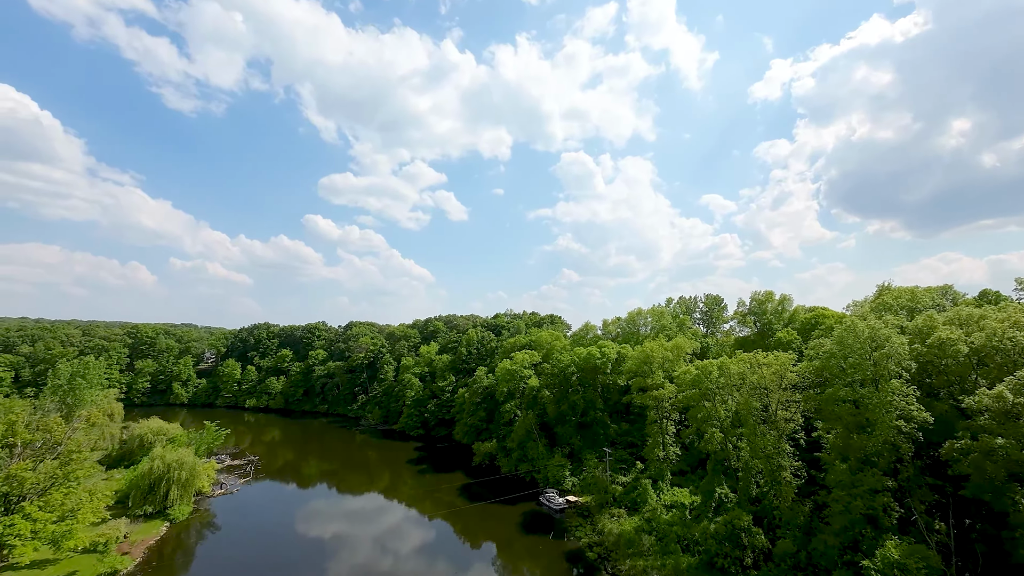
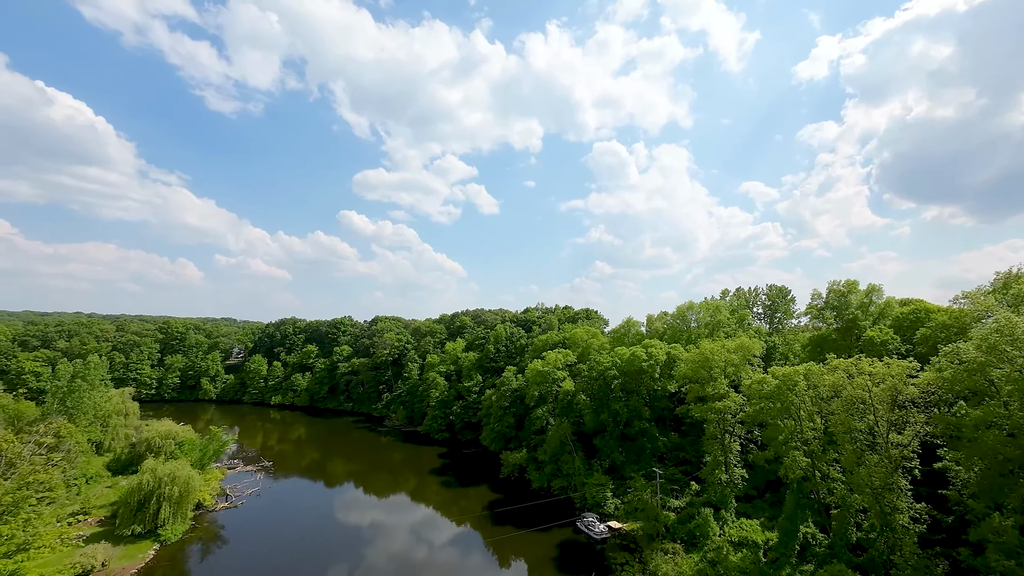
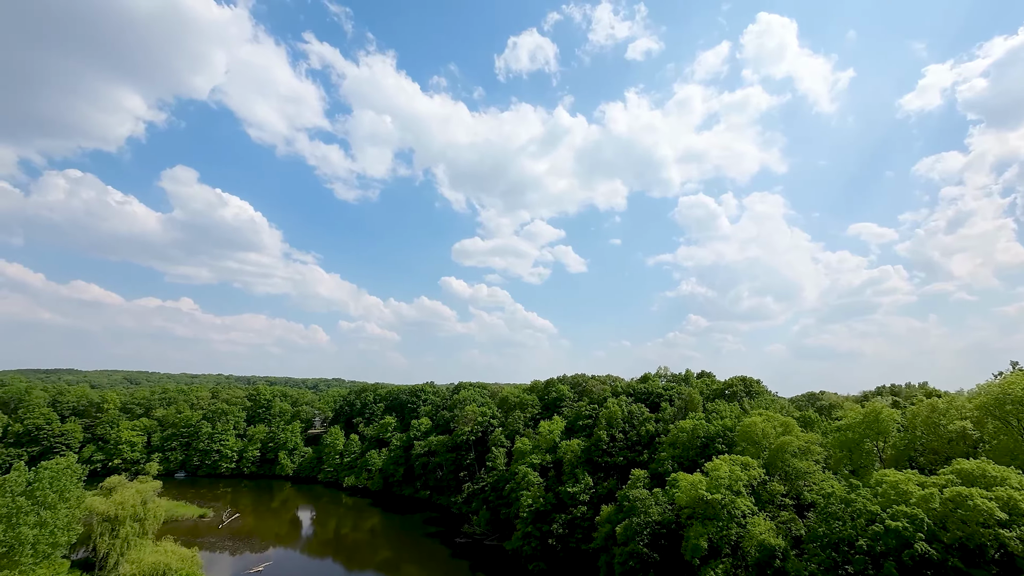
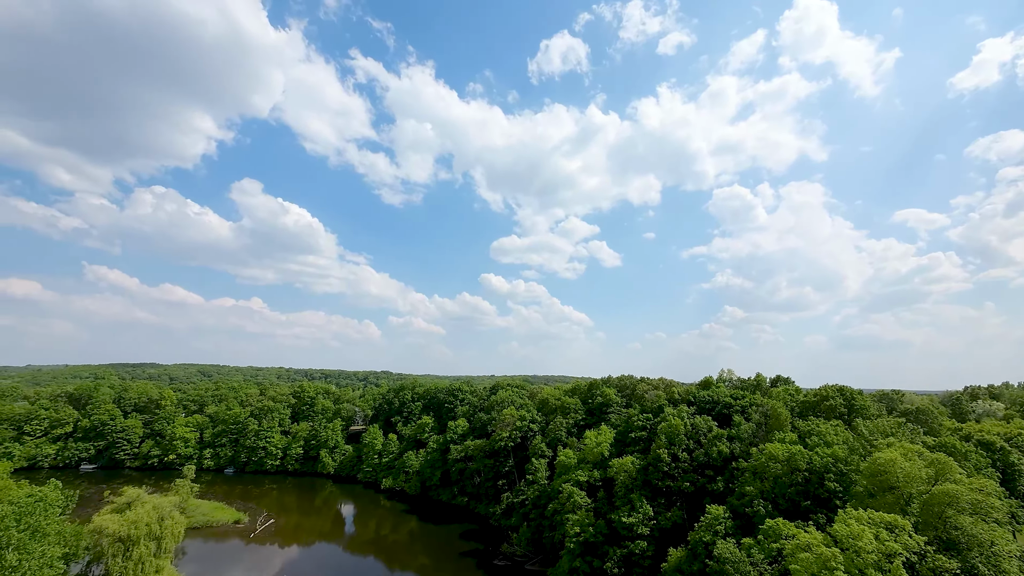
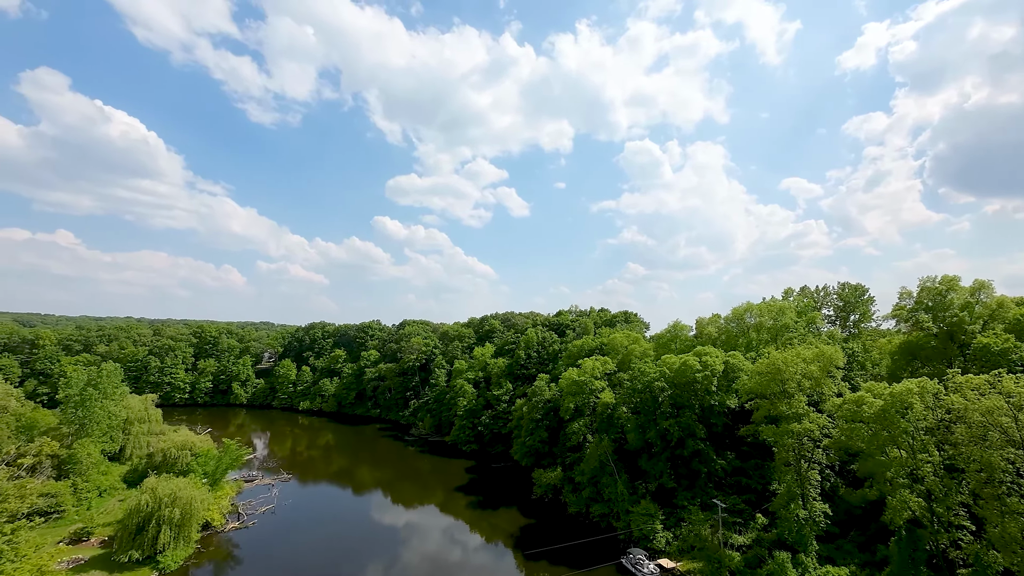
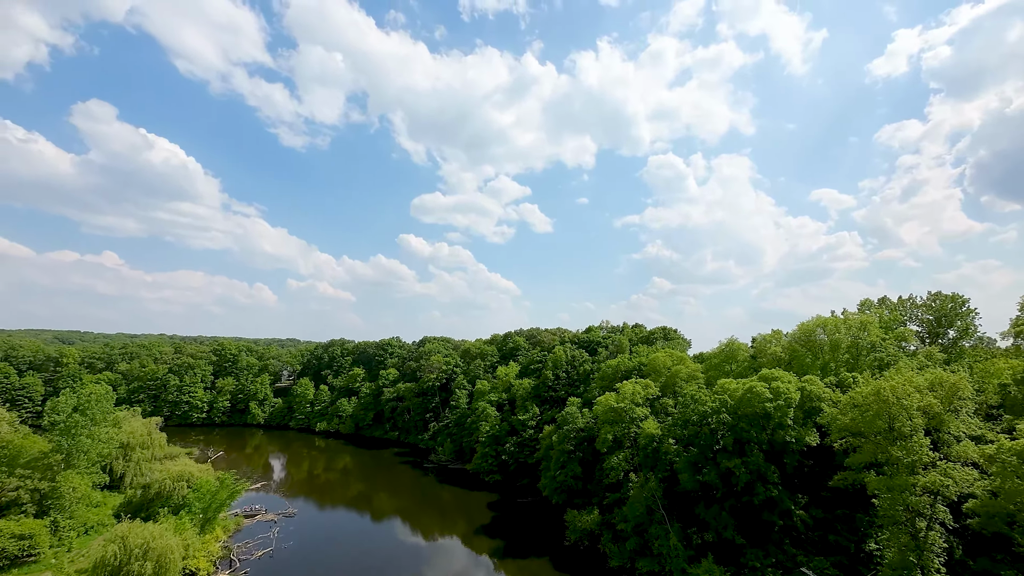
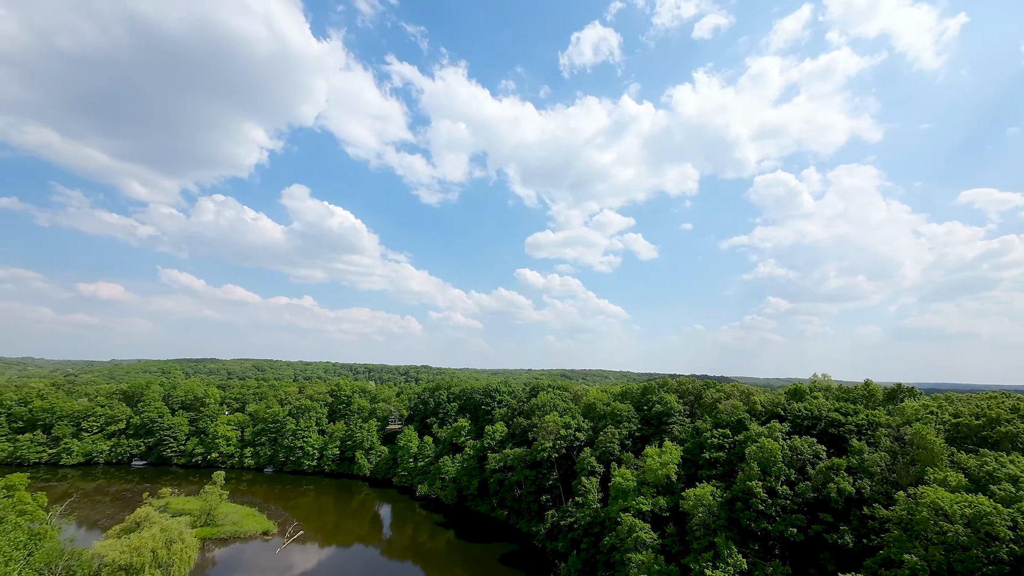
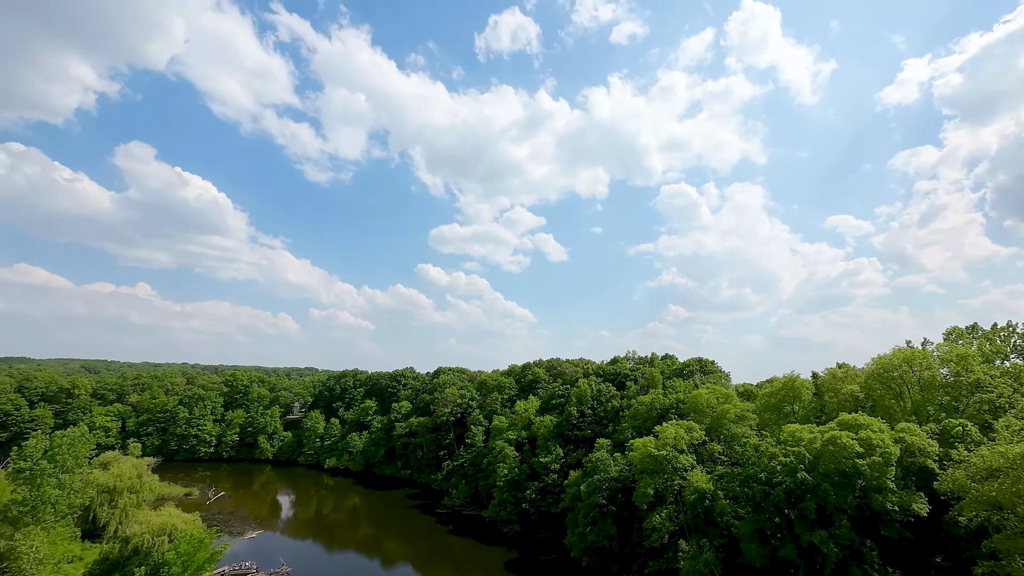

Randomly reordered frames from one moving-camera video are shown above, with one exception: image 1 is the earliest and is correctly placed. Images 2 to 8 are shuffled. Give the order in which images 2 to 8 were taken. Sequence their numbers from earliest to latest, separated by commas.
2, 5, 6, 8, 3, 4, 7
